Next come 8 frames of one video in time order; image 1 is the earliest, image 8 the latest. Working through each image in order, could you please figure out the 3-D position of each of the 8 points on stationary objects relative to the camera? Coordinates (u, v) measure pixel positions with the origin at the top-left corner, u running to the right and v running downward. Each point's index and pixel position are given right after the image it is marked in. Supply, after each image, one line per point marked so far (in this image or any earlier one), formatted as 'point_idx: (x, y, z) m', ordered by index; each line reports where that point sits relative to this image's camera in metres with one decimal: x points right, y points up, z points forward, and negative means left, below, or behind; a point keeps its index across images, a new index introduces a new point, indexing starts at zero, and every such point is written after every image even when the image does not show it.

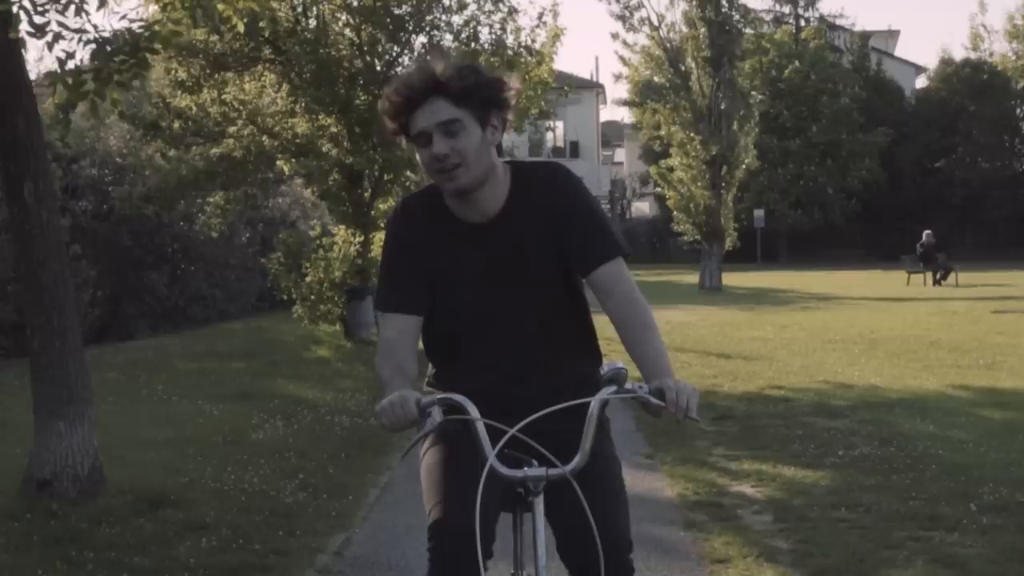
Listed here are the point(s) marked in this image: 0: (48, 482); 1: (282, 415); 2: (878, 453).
0: (-2.8, -1.2, +8.0) m
1: (-2.1, -1.2, +12.5) m
2: (+2.7, -1.2, +10.0) m
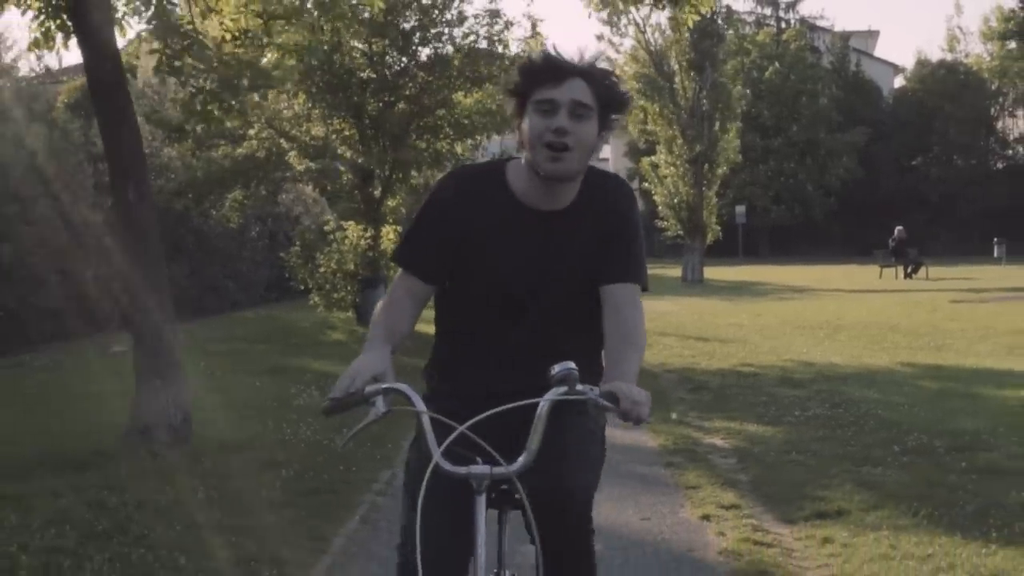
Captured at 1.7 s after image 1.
0: (-2.7, -1.0, +9.9) m
1: (-2.1, -1.0, +14.3) m
2: (+2.8, -1.1, +11.9) m
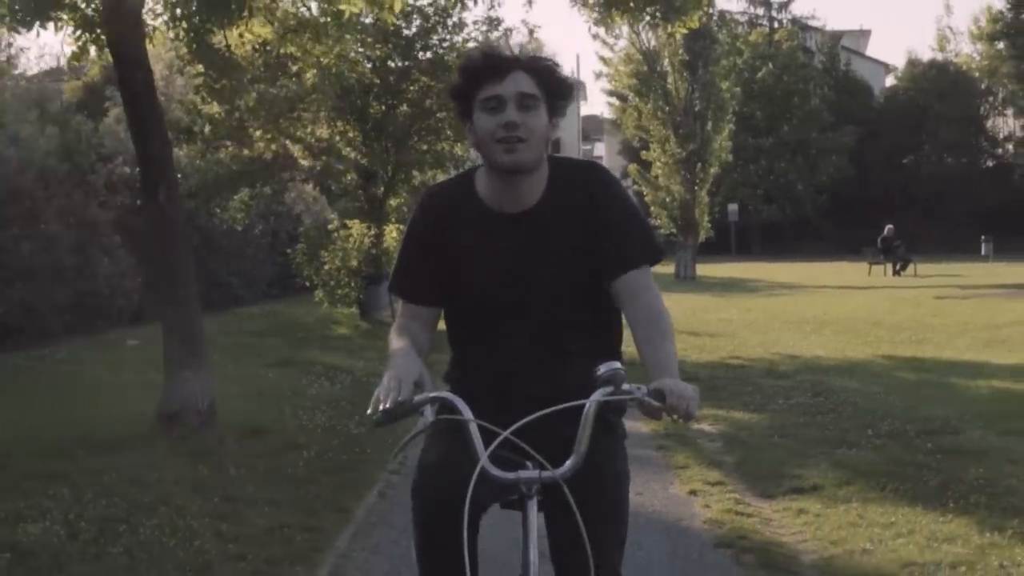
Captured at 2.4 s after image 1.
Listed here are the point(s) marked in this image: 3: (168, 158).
0: (-2.7, -1.0, +10.6) m
1: (-2.1, -1.0, +15.1) m
2: (+2.8, -1.1, +12.7) m
3: (-2.7, +1.0, +10.6) m
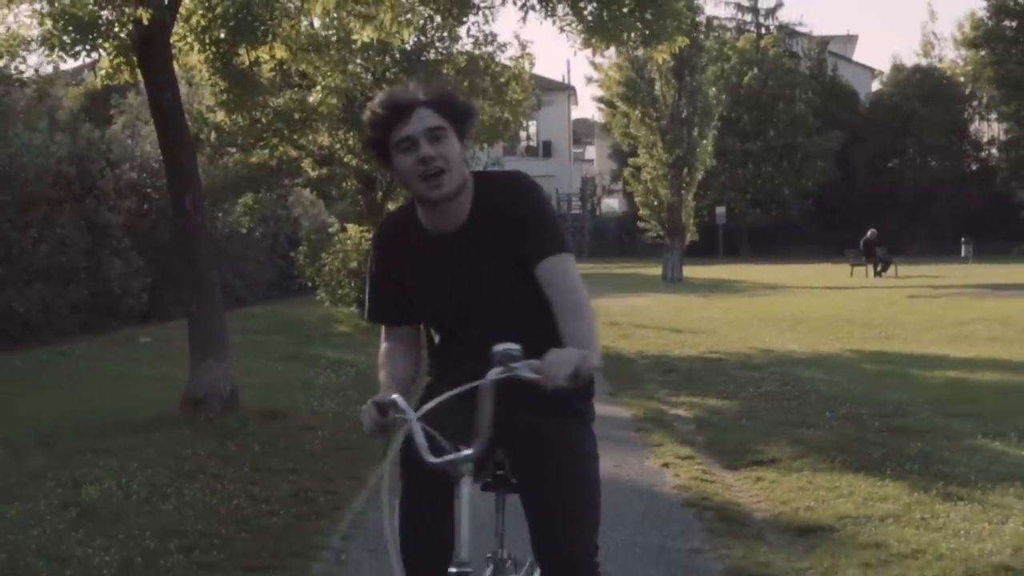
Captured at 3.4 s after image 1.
0: (-2.7, -1.0, +11.7) m
1: (-2.2, -1.0, +16.2) m
2: (+2.7, -1.0, +13.8) m
3: (-2.8, +1.0, +11.8) m
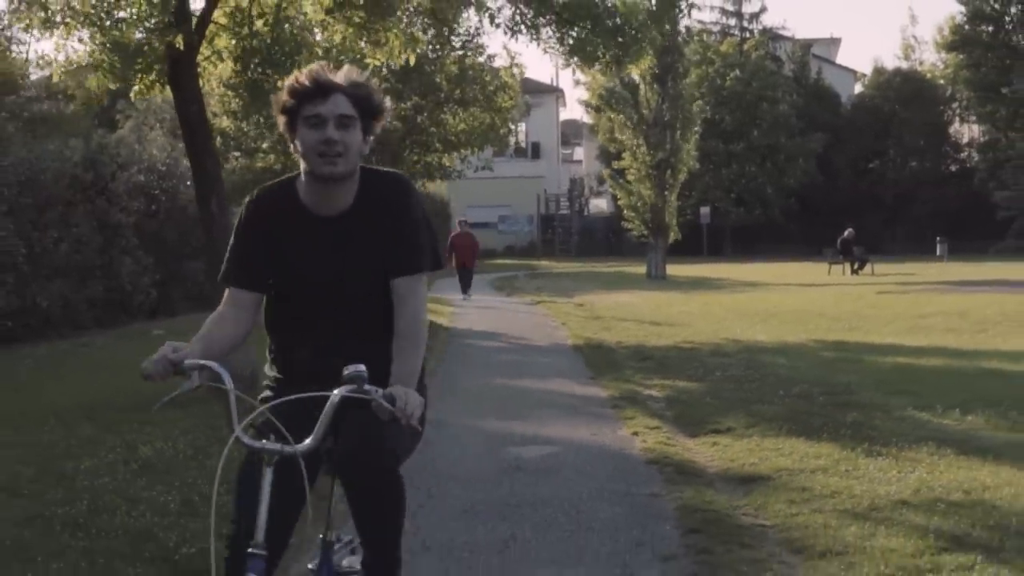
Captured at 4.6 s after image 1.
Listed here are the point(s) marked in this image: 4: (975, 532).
0: (-2.8, -0.9, +13.2) m
1: (-2.3, -0.9, +17.6) m
2: (+2.6, -1.0, +15.3) m
3: (-2.9, +1.1, +13.2) m
4: (+2.4, -1.3, +7.1) m
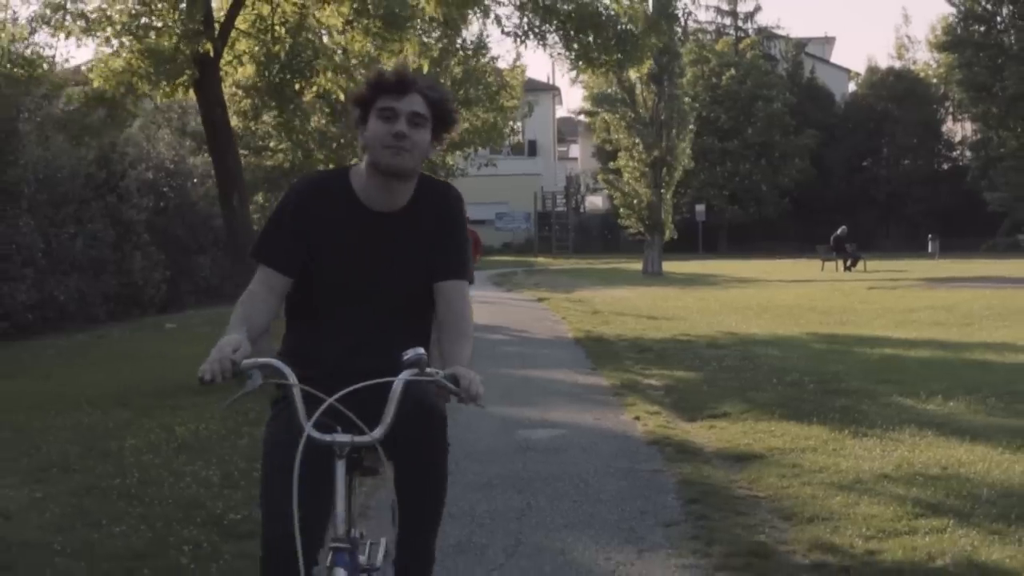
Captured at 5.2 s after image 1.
0: (-2.7, -0.8, +13.9) m
1: (-2.3, -0.8, +18.3) m
2: (+2.7, -0.9, +16.0) m
3: (-2.8, +1.2, +13.9) m
4: (+2.5, -1.2, +7.8) m
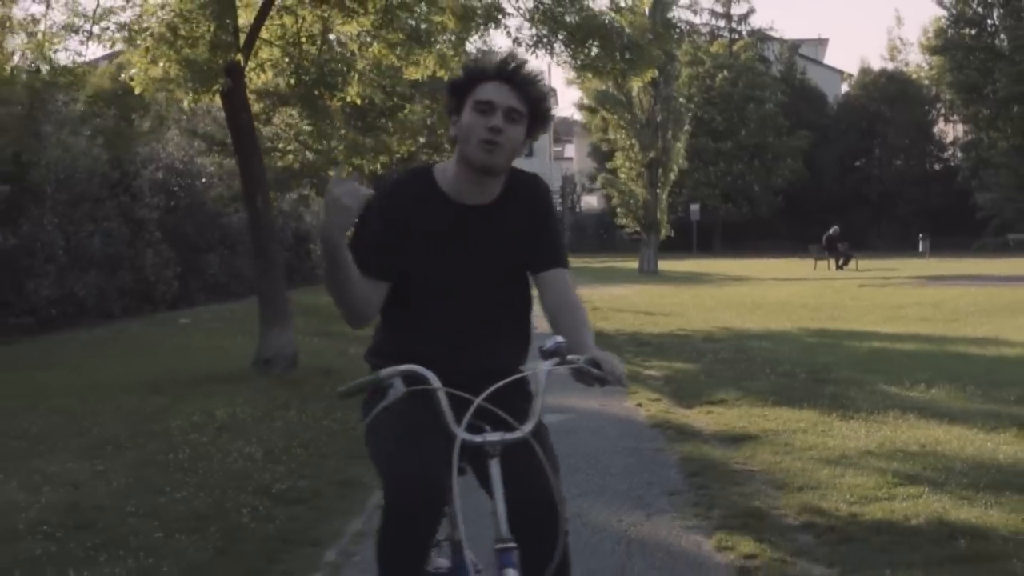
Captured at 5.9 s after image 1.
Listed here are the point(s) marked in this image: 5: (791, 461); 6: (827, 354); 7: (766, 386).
0: (-2.7, -0.8, +14.7) m
1: (-2.2, -0.8, +19.1) m
2: (+2.8, -0.8, +16.9) m
3: (-2.7, +1.2, +14.7) m
4: (+2.7, -1.2, +8.6) m
5: (+1.9, -1.2, +9.2) m
6: (+3.9, -0.8, +16.7) m
7: (+2.6, -1.0, +13.8) m
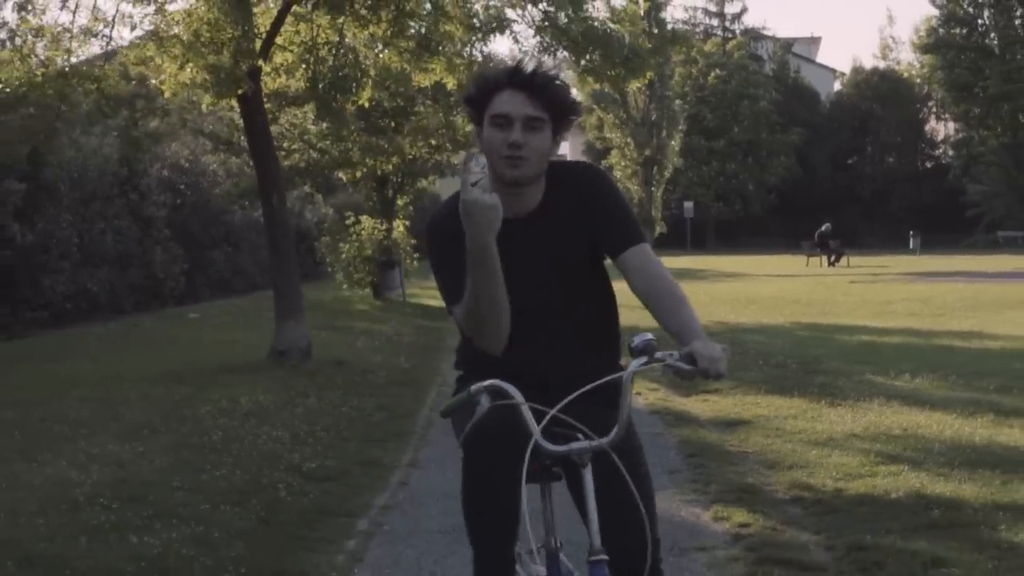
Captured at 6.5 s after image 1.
0: (-2.6, -0.7, +15.4) m
1: (-2.2, -0.7, +19.8) m
2: (+2.8, -0.8, +17.6) m
3: (-2.7, +1.3, +15.4) m
4: (+2.7, -1.1, +9.3) m
5: (+2.0, -1.2, +9.9) m
6: (+3.9, -0.8, +17.4) m
7: (+2.7, -0.9, +14.5) m
